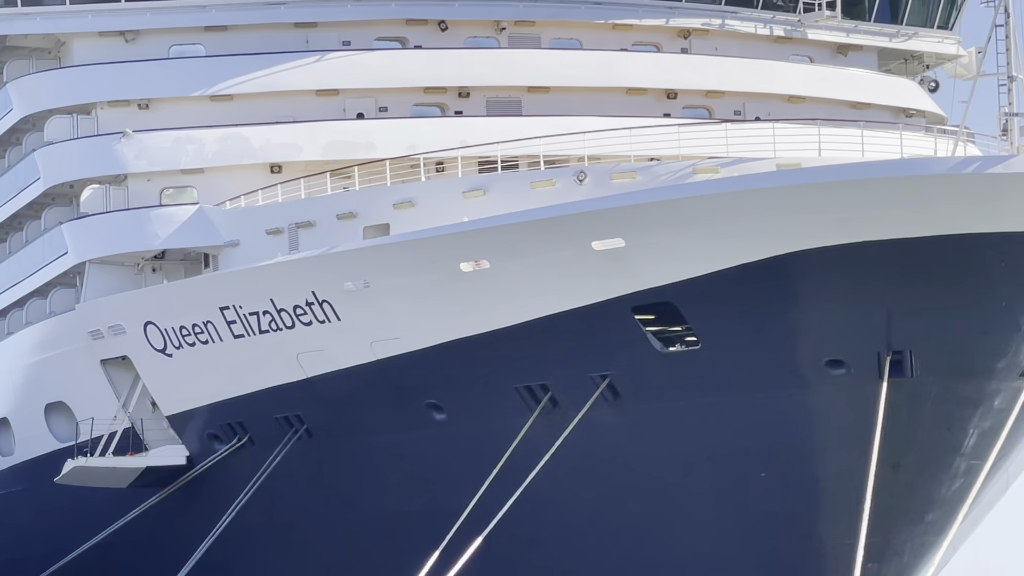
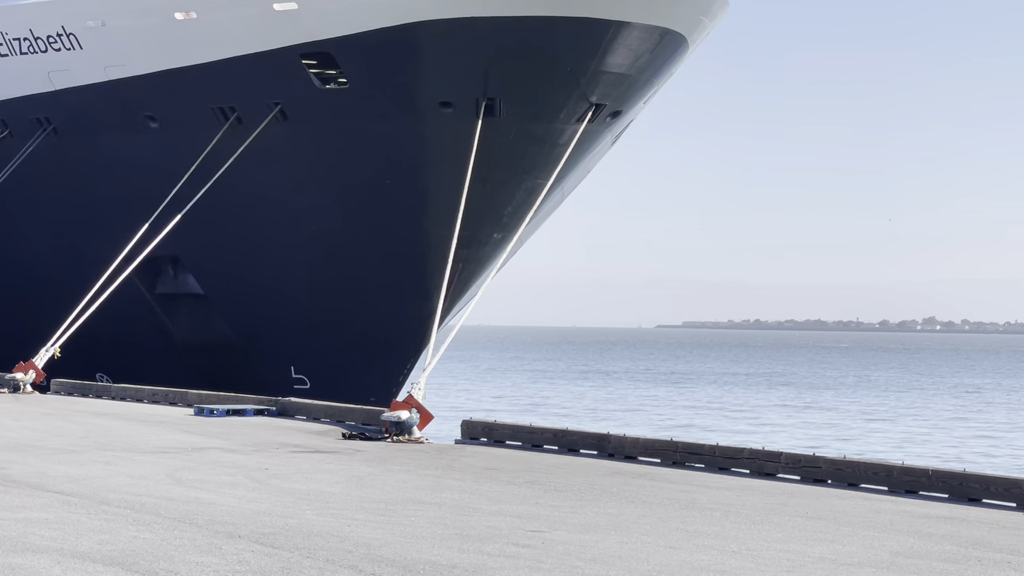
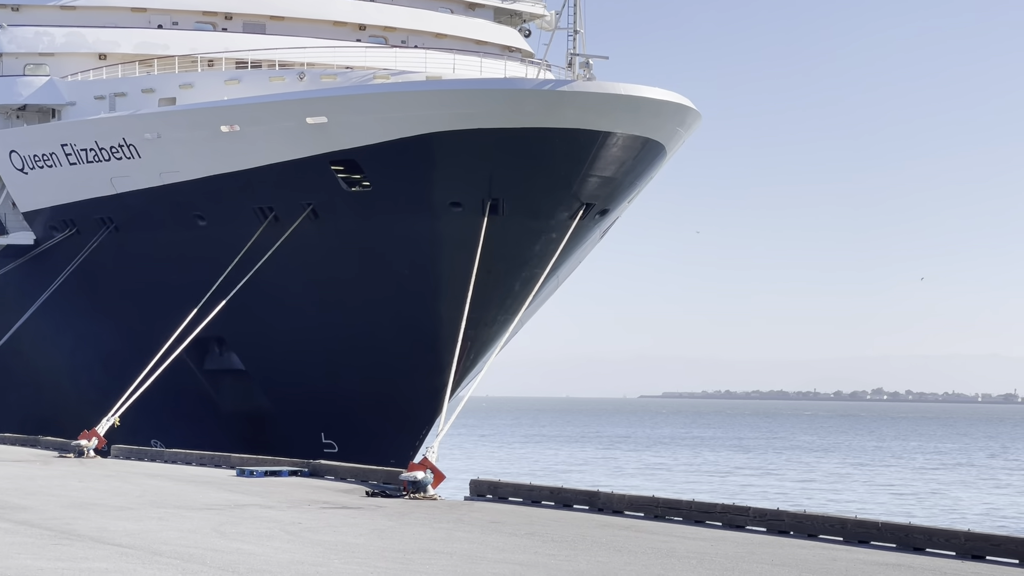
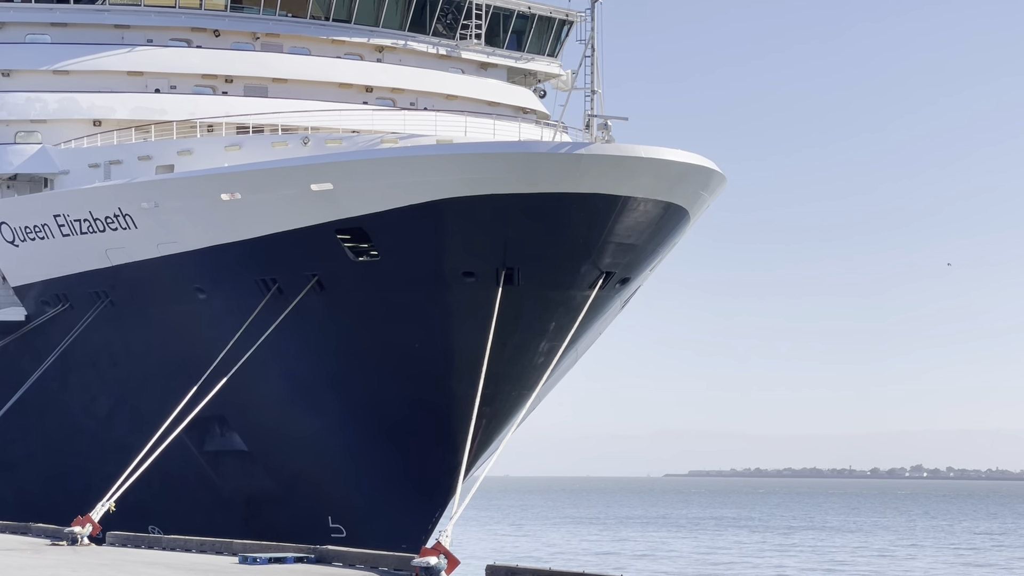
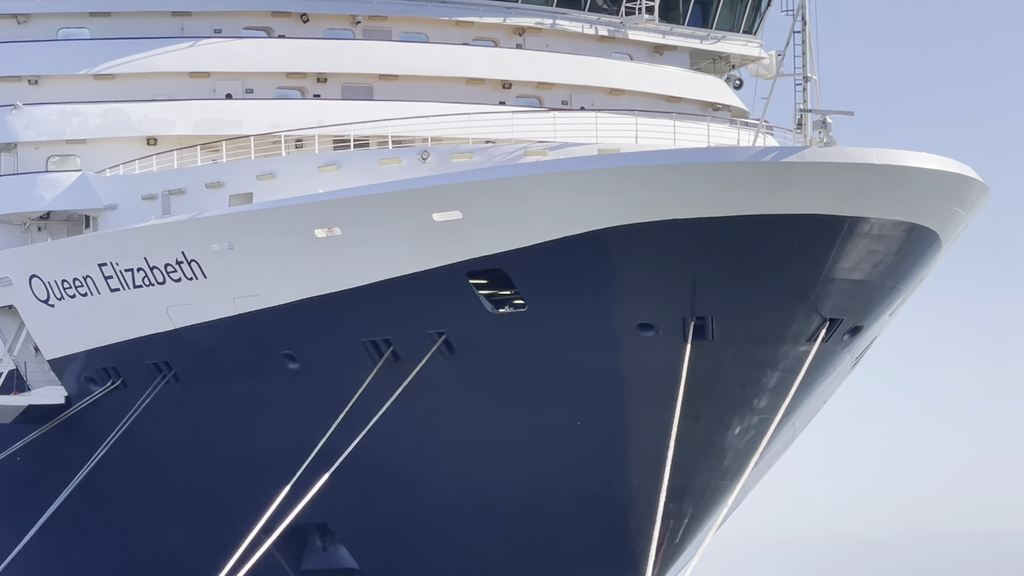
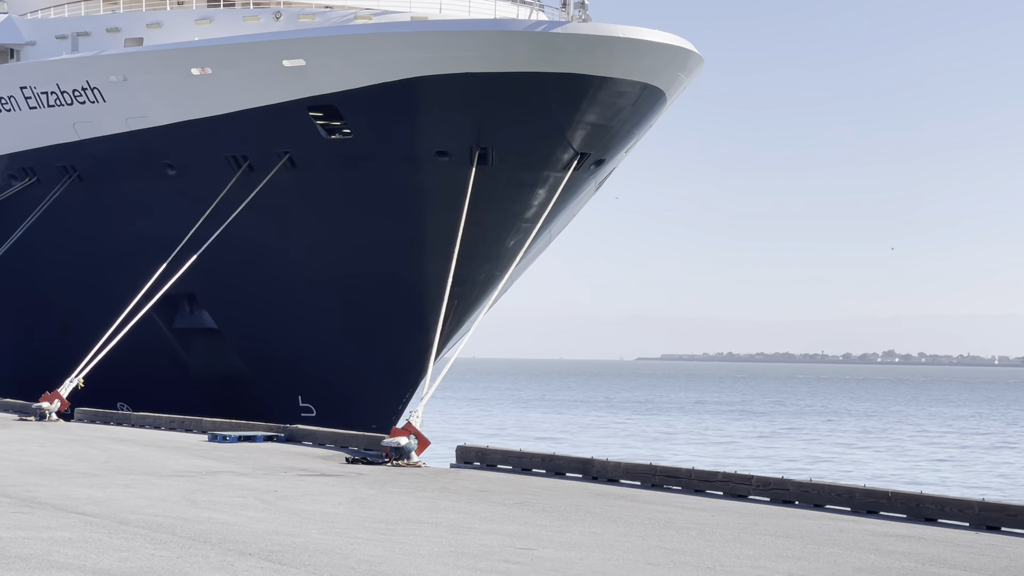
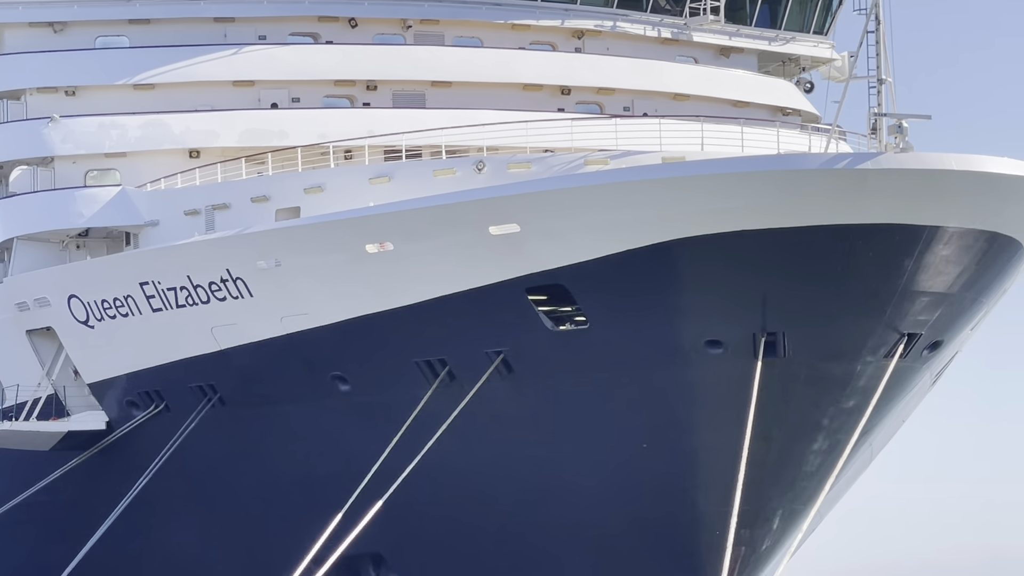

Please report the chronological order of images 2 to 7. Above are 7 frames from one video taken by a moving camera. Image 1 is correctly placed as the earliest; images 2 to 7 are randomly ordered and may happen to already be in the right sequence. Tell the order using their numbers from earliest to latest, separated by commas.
7, 5, 4, 3, 6, 2
